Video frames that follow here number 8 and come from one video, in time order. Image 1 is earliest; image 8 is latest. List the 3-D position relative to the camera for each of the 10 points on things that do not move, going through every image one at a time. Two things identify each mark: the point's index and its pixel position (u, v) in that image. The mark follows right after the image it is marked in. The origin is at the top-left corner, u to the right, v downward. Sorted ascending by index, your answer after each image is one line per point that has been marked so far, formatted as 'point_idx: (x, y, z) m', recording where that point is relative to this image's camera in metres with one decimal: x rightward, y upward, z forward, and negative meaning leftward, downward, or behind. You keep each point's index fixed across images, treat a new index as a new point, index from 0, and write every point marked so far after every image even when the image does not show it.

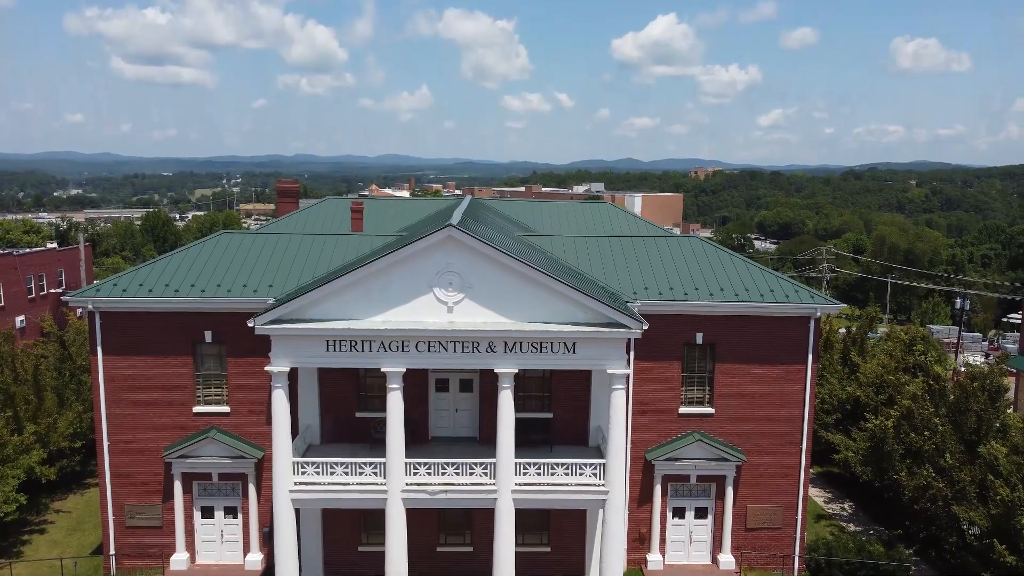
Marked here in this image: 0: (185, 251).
0: (-8.7, +1.0, +19.7) m
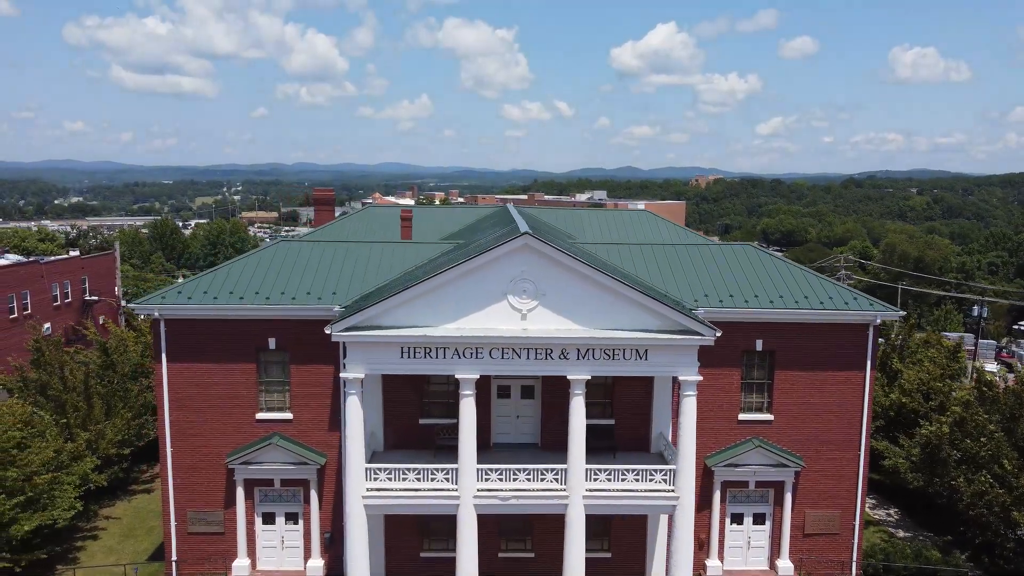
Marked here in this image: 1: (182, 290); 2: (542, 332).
0: (-7.1, +0.8, +19.9) m
1: (-8.4, -0.1, +18.8) m
2: (+0.7, -1.0, +15.9) m
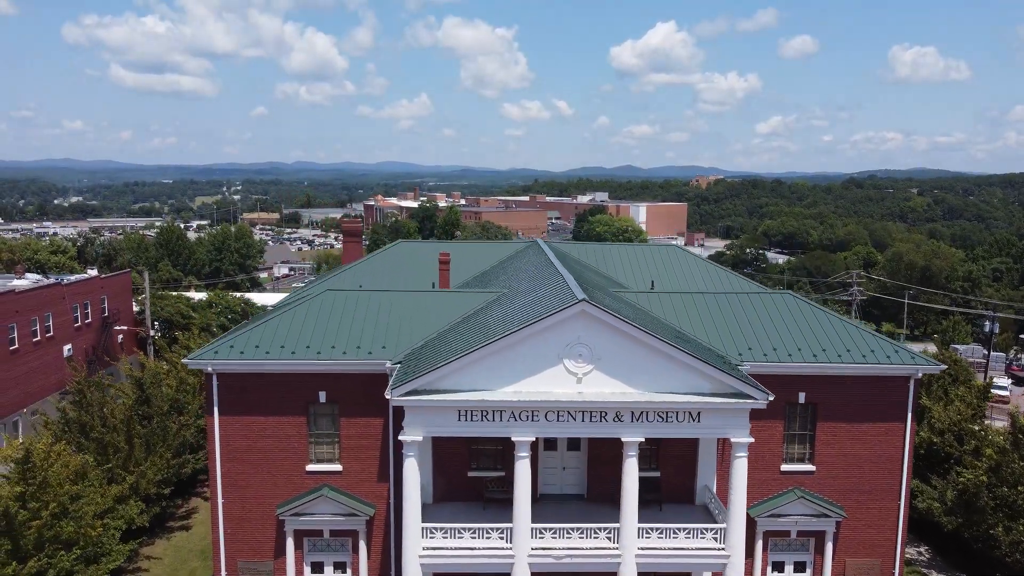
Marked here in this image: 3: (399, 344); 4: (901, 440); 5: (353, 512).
0: (-5.9, -0.6, +20.1) m
1: (-7.2, -1.5, +19.0) m
2: (+1.9, -2.4, +16.2) m
3: (-2.9, -1.5, +19.3) m
4: (+10.5, -4.1, +19.8) m
5: (-4.2, -5.7, +18.9) m
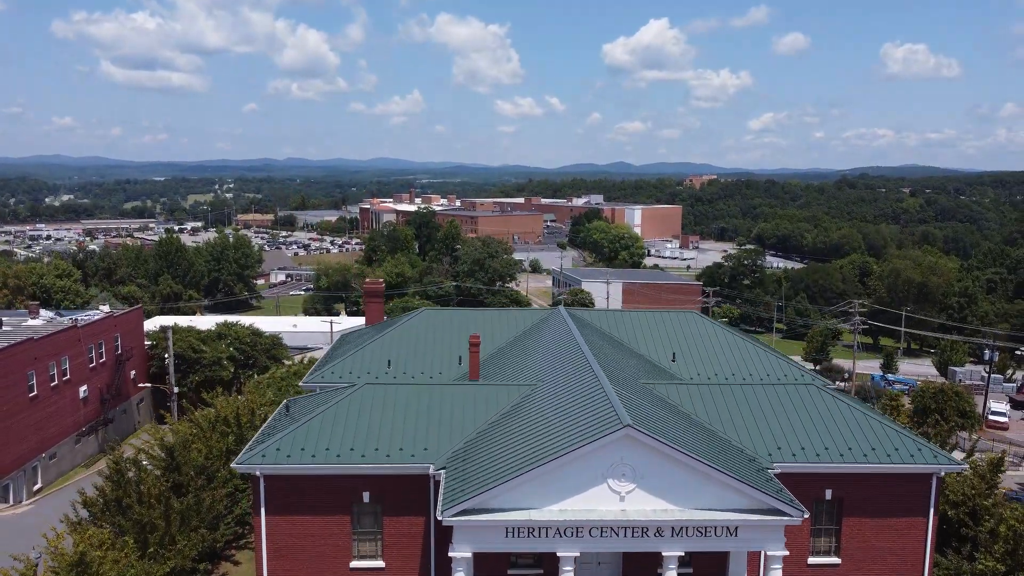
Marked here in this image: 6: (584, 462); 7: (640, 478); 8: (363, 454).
0: (-4.9, -3.4, +20.7) m
1: (-6.2, -4.2, +19.6) m
2: (+2.9, -5.2, +16.9) m
3: (-1.9, -4.3, +20.0) m
4: (+11.5, -6.9, +20.5) m
5: (-3.1, -8.5, +19.5) m
6: (+1.6, -4.0, +16.8) m
7: (+2.9, -4.4, +16.9) m
8: (-3.9, -4.4, +19.6) m
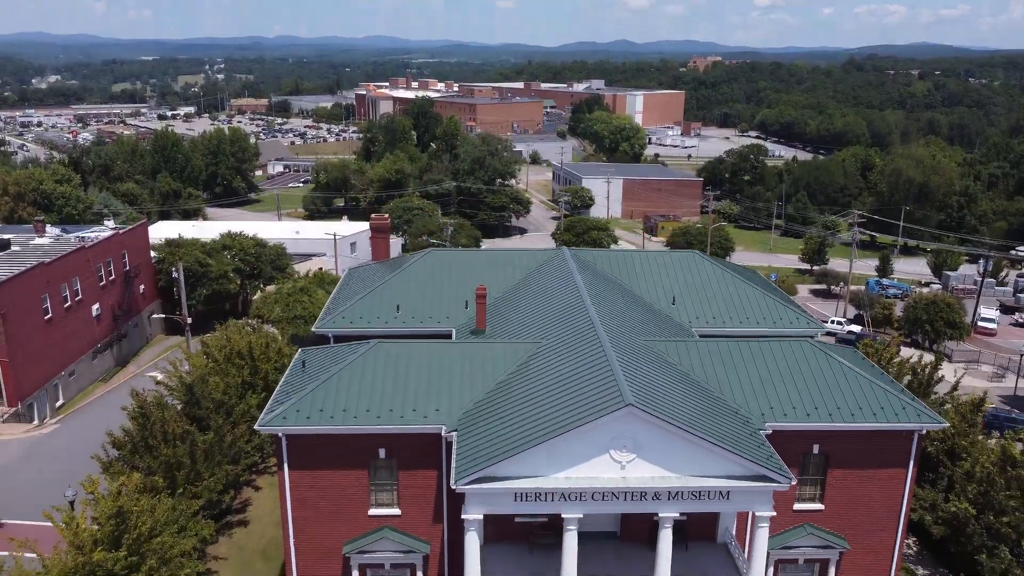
0: (-4.7, -2.4, +21.6) m
1: (-6.0, -3.4, +20.7) m
2: (+3.1, -4.7, +18.1) m
3: (-1.7, -3.4, +21.0) m
4: (+11.7, -5.8, +22.0) m
5: (-3.0, -7.6, +21.2) m
6: (+1.8, -3.6, +17.8) m
7: (+3.1, -3.9, +18.0) m
8: (-3.7, -3.6, +20.7) m
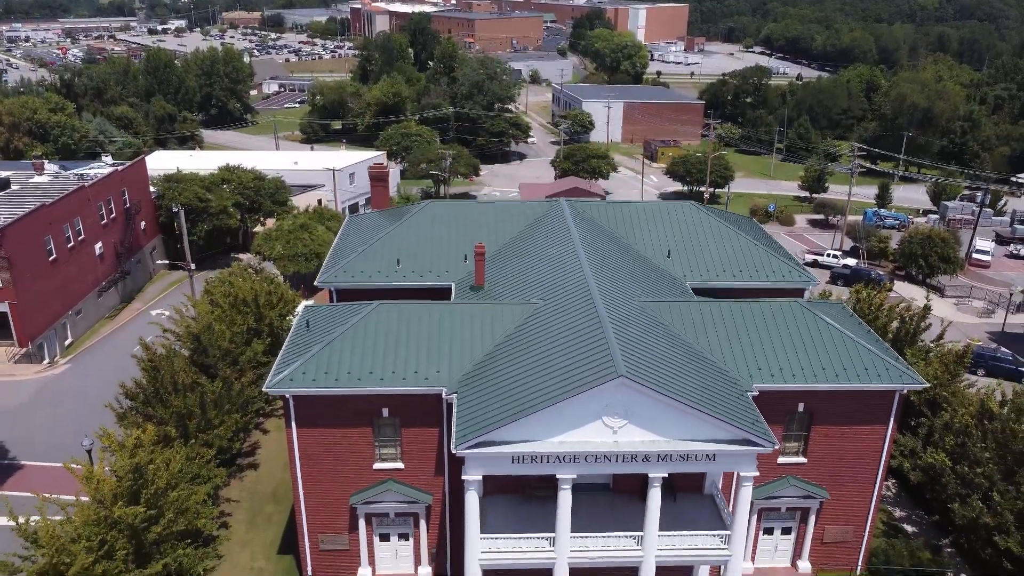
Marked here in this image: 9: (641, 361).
0: (-4.8, -1.3, +22.3) m
1: (-6.1, -2.4, +21.5) m
2: (+3.1, -4.1, +19.0) m
3: (-1.8, -2.4, +21.8) m
4: (+11.6, -4.7, +23.0) m
5: (-3.0, -6.5, +22.4) m
6: (+1.8, -2.9, +18.7) m
7: (+3.1, -3.2, +18.8) m
8: (-3.8, -2.6, +21.5) m
9: (+3.4, -2.0, +19.6) m
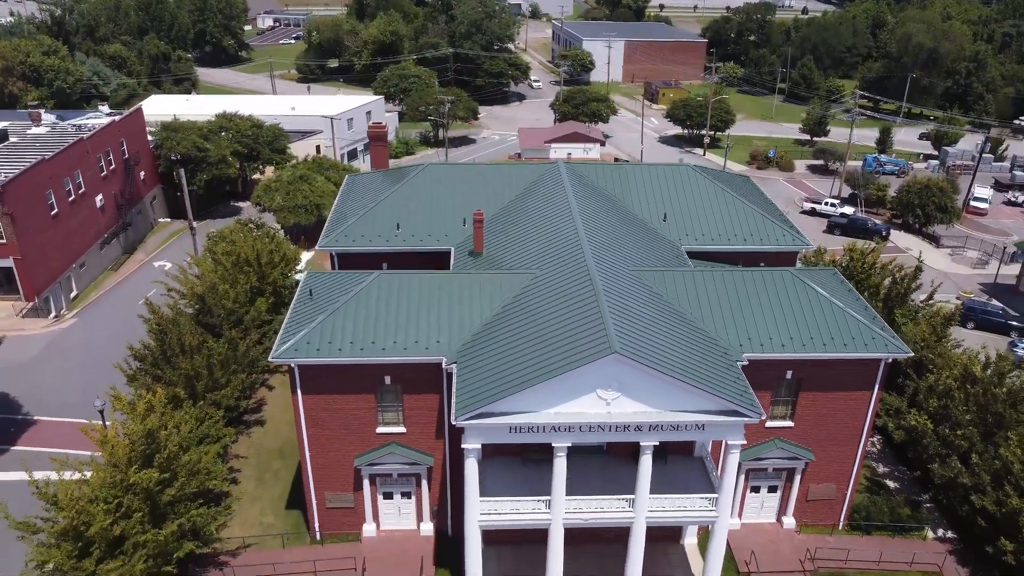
0: (-4.8, -0.4, +22.8) m
1: (-6.1, -1.6, +22.1) m
2: (+3.0, -3.4, +19.8) m
3: (-1.9, -1.5, +22.4) m
4: (+11.5, -3.8, +23.8) m
5: (-3.1, -5.6, +23.4) m
6: (+1.7, -2.3, +19.3) m
7: (+3.0, -2.6, +19.6) m
8: (-3.9, -1.8, +22.1) m
9: (+3.4, -1.3, +20.2) m
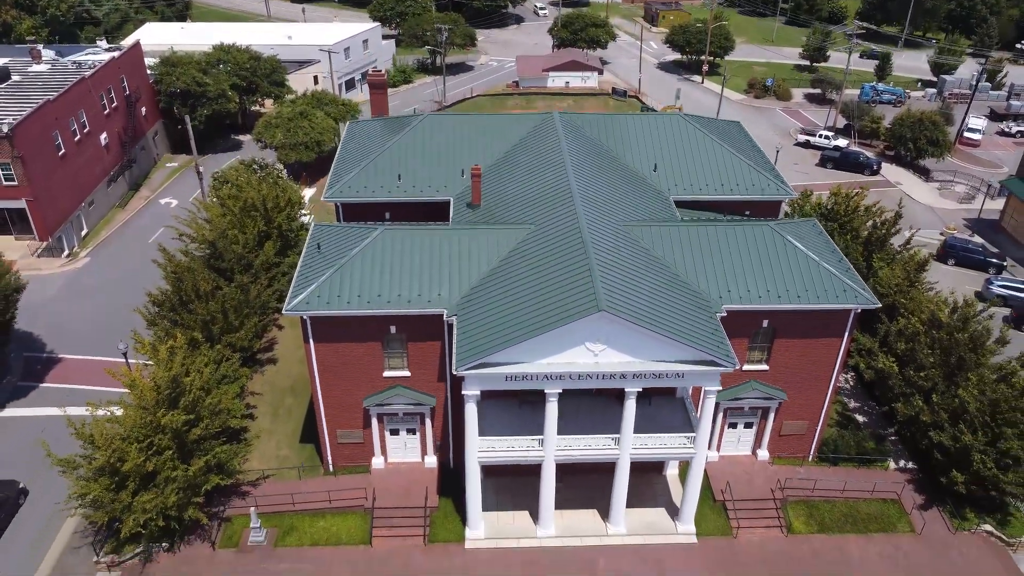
0: (-5.0, +1.1, +24.3) m
1: (-6.3, -0.2, +23.7) m
2: (+2.8, -2.3, +21.6) m
3: (-2.0, -0.1, +24.0) m
4: (+11.4, -2.2, +25.6) m
5: (-3.2, -4.0, +25.5) m
6: (+1.5, -1.2, +21.1) m
7: (+2.9, -1.5, +21.3) m
8: (-4.0, -0.4, +23.8) m
9: (+3.2, -0.1, +21.8) m
